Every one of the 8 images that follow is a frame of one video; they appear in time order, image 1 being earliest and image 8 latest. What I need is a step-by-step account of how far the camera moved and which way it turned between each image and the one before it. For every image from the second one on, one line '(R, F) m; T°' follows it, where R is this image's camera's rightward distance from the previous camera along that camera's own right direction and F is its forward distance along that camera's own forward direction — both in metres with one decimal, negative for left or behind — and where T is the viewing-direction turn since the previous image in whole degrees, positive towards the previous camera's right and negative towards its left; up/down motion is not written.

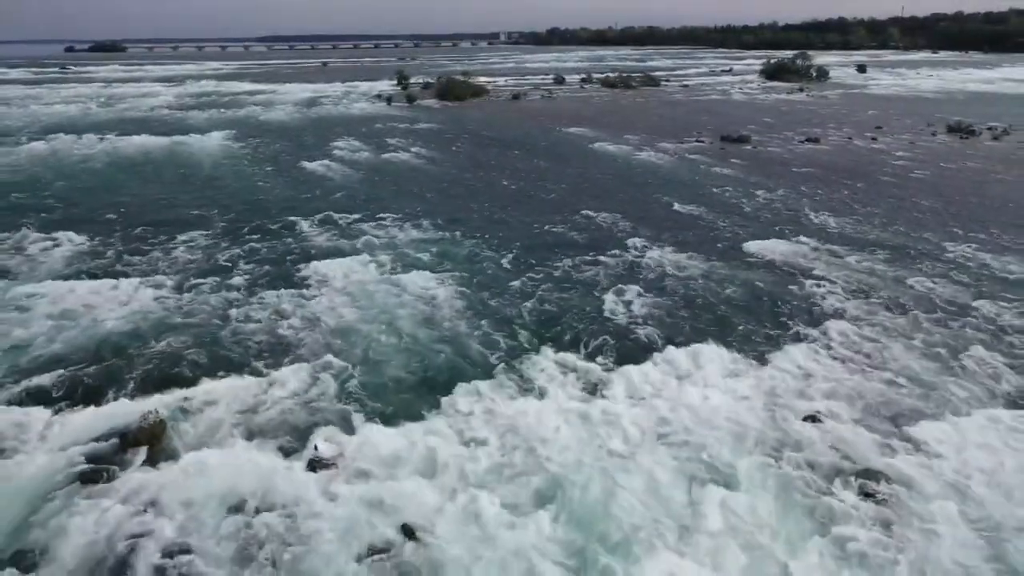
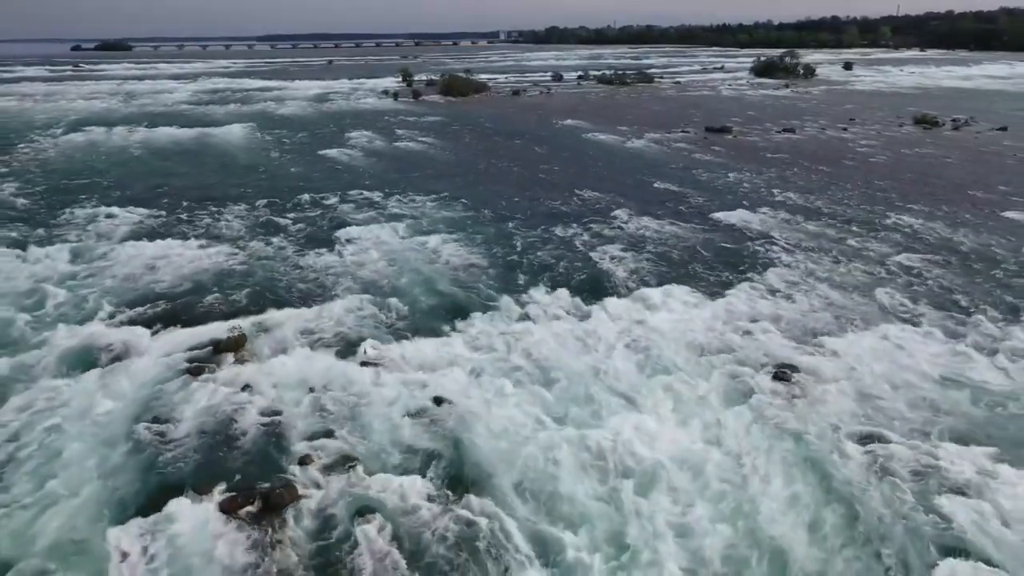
(0.0, -1.5) m; 0°
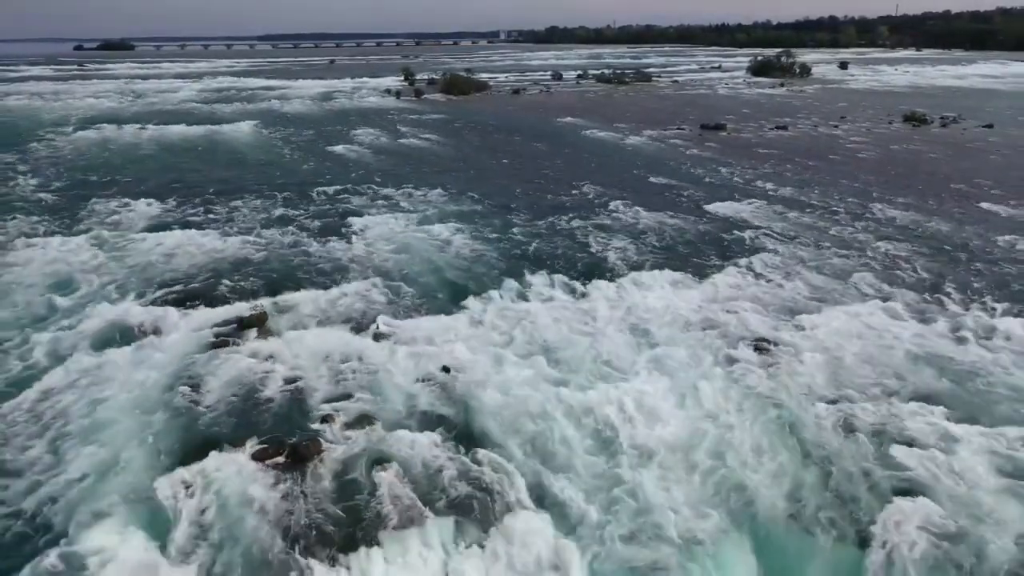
(0.0, -0.5) m; 0°
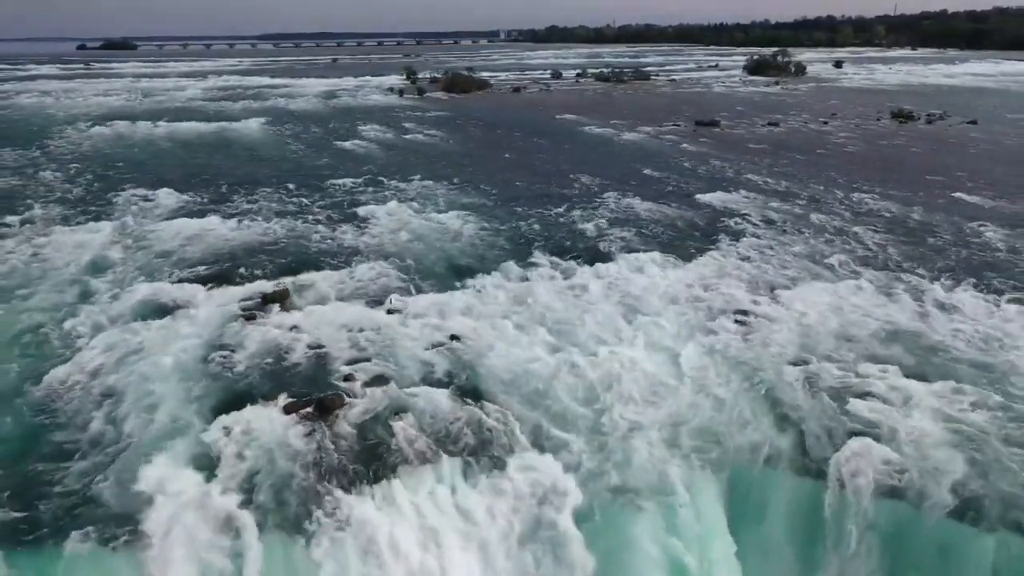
(0.0, -0.7) m; 0°
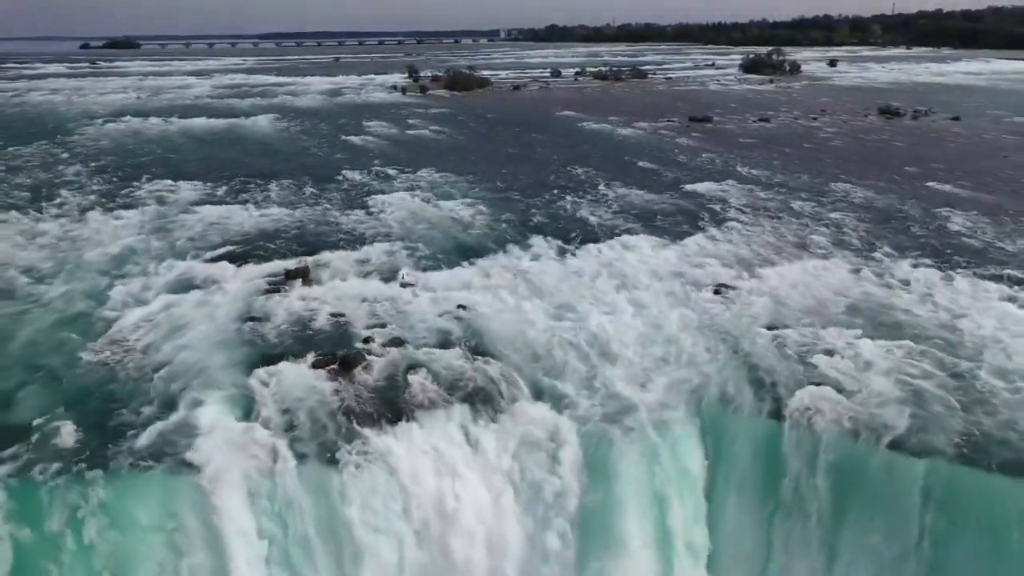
(0.0, -0.7) m; 0°
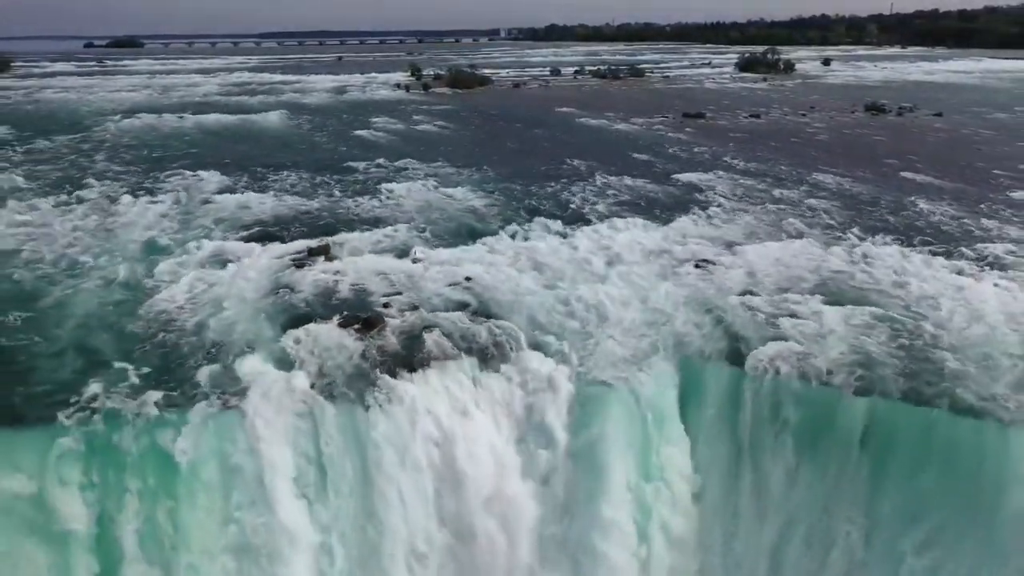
(0.0, -0.8) m; 0°
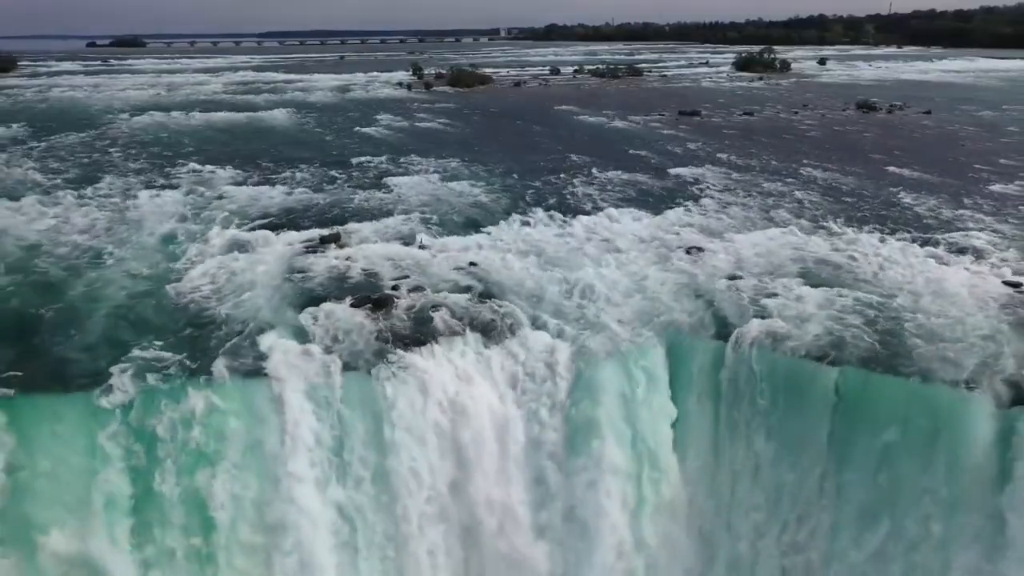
(0.0, -0.6) m; 0°
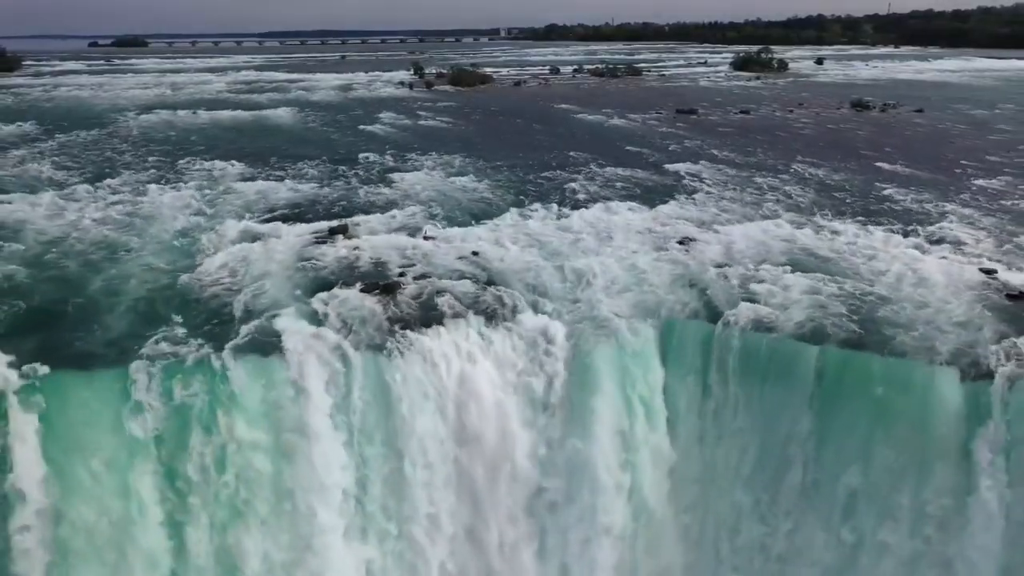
(0.0, -0.4) m; 0°
